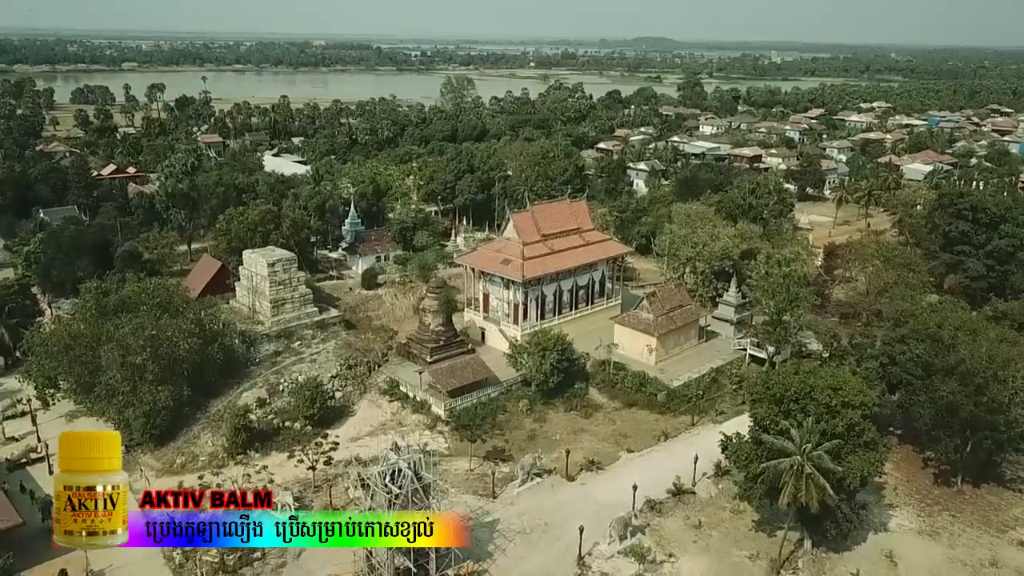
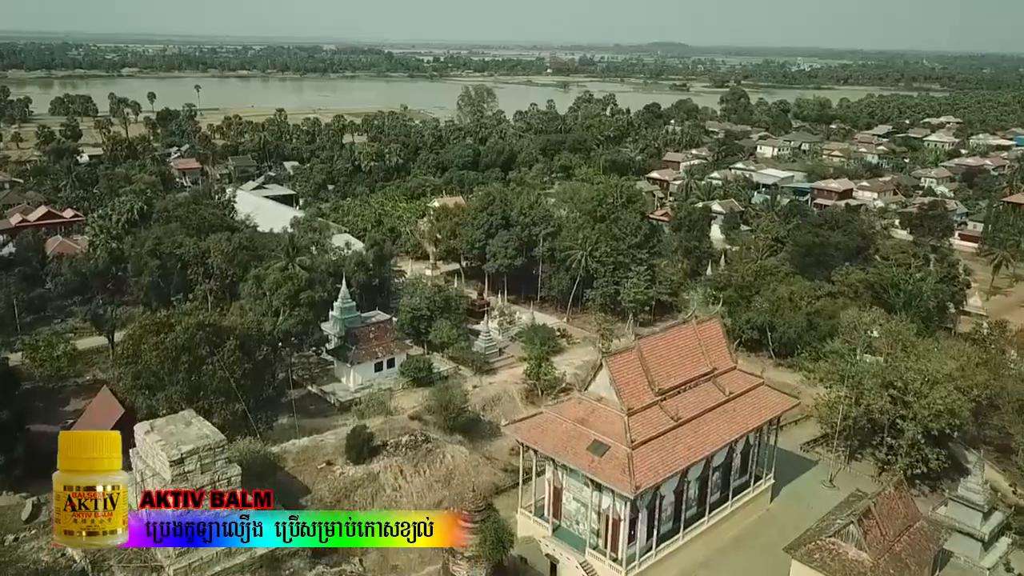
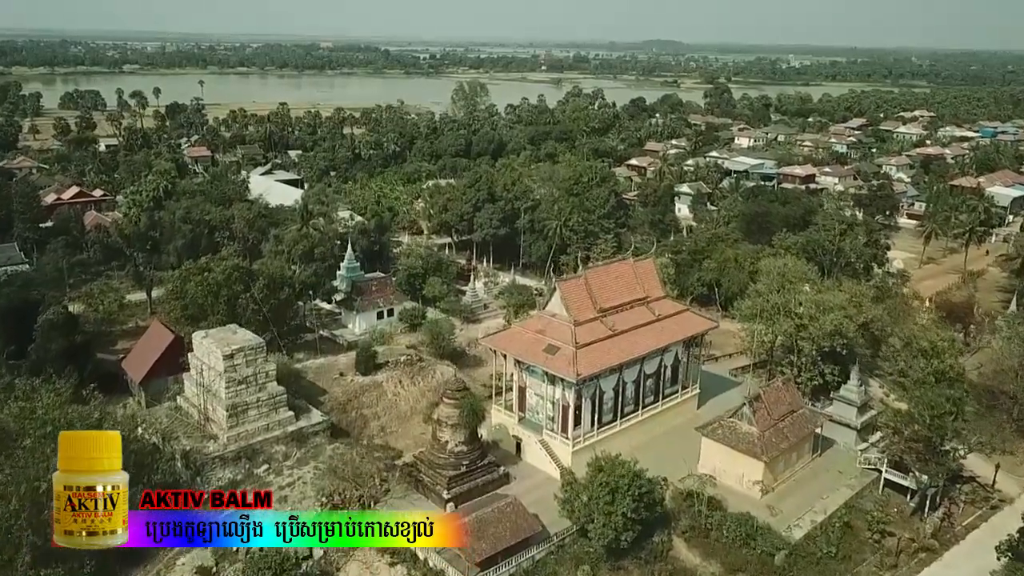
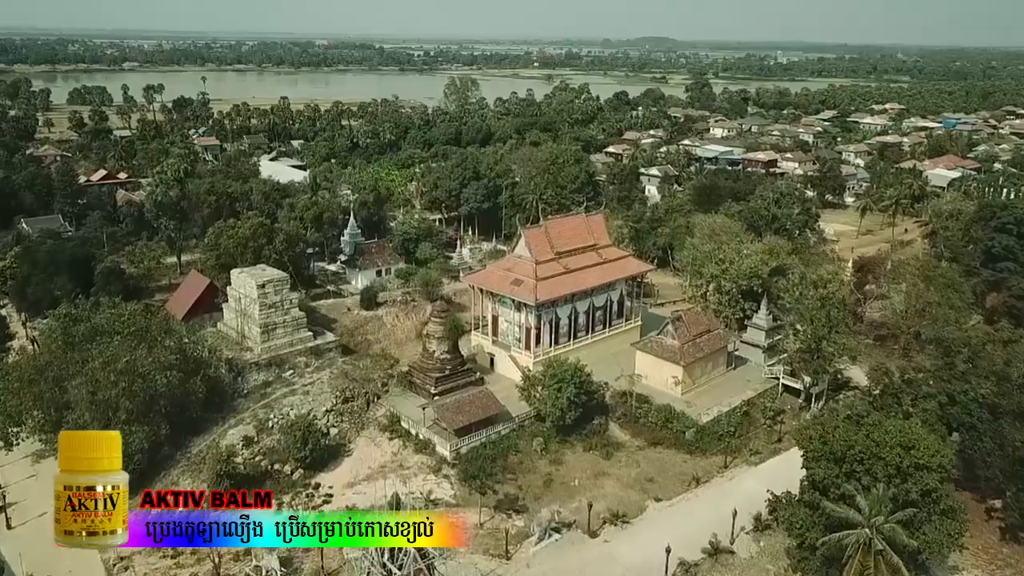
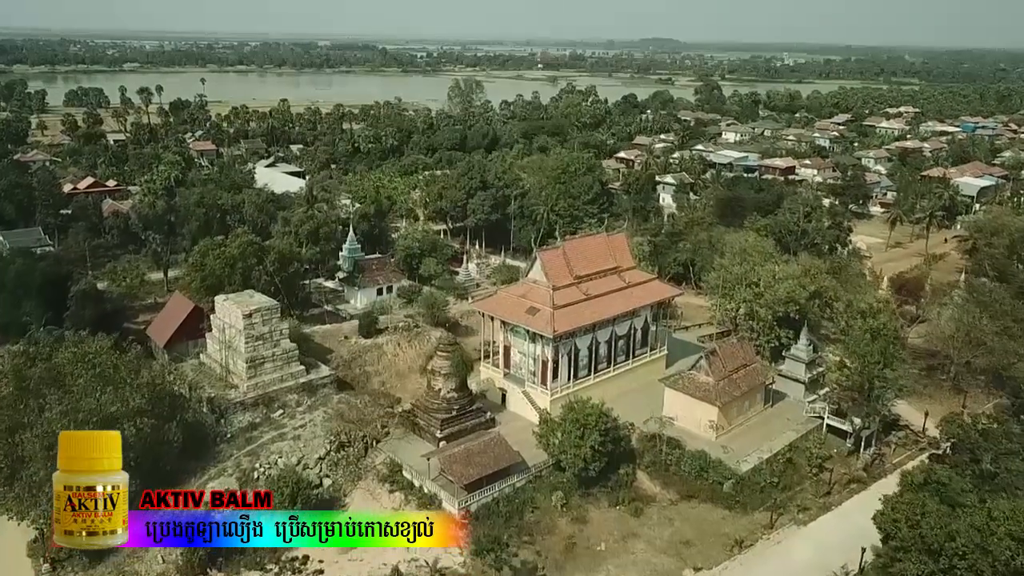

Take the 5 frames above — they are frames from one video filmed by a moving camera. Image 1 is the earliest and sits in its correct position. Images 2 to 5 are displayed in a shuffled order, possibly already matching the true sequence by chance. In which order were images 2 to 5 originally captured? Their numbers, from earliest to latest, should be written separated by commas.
4, 5, 3, 2
